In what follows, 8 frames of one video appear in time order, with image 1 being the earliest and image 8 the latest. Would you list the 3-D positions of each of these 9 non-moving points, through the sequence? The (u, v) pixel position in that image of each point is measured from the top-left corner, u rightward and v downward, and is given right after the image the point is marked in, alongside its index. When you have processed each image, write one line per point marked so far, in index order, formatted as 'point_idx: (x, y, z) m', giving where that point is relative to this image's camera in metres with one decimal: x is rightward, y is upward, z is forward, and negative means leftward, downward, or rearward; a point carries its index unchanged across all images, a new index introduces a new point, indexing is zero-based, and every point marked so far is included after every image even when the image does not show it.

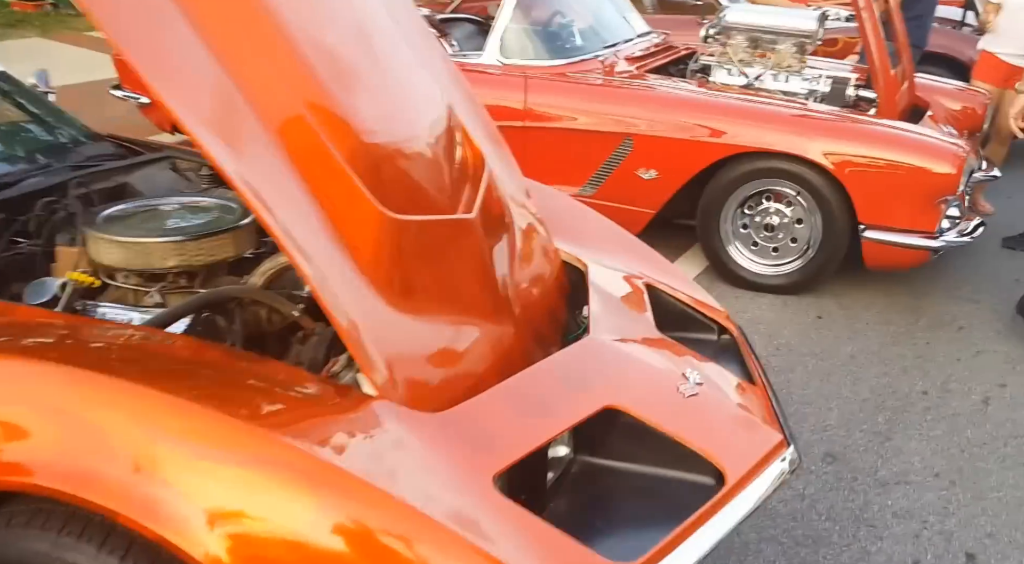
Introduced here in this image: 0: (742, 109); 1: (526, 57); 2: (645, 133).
0: (+1.0, +0.8, +4.2) m
1: (+0.1, +1.1, +4.7) m
2: (+0.6, +0.7, +4.2) m
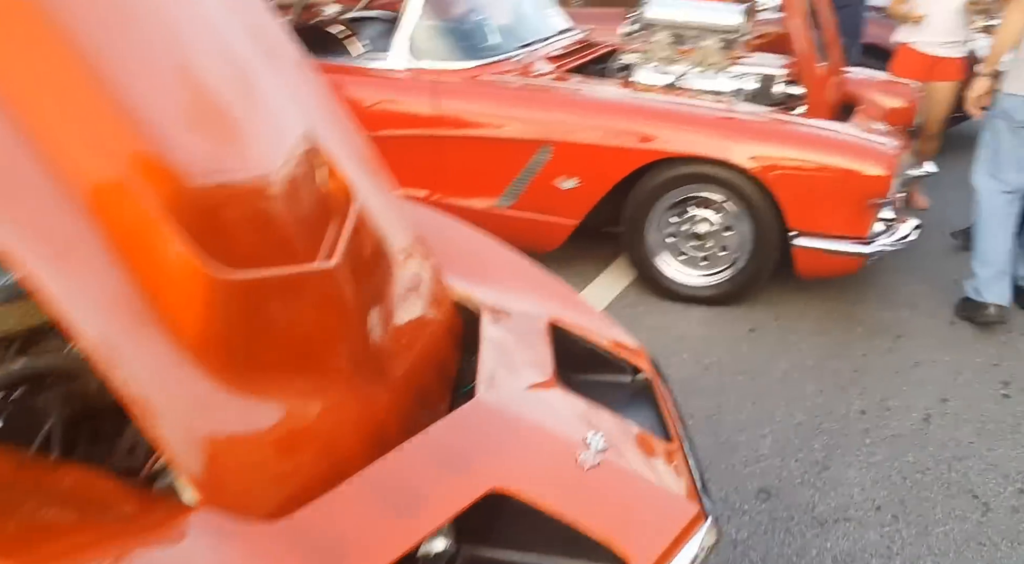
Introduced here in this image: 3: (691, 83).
0: (+0.6, +0.7, +3.9) m
1: (-0.4, +1.0, +4.4) m
2: (+0.2, +0.6, +4.0) m
3: (+0.8, +0.9, +4.5) m
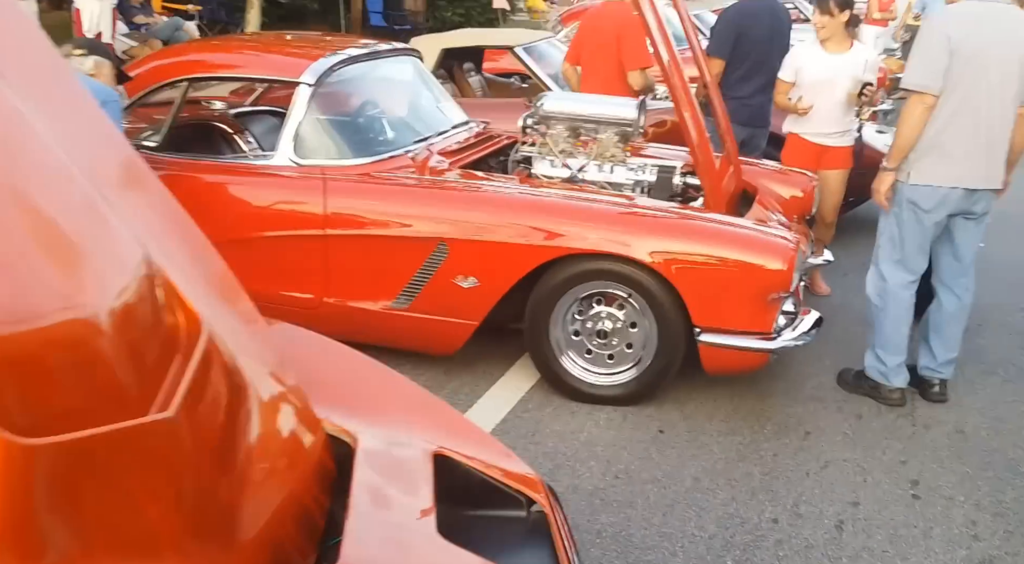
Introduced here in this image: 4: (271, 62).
0: (+0.2, +0.3, +3.8) m
1: (-0.8, +0.6, +4.2) m
2: (-0.2, +0.2, +3.8) m
3: (+0.4, +0.5, +4.4) m
4: (-1.1, +1.0, +4.3) m
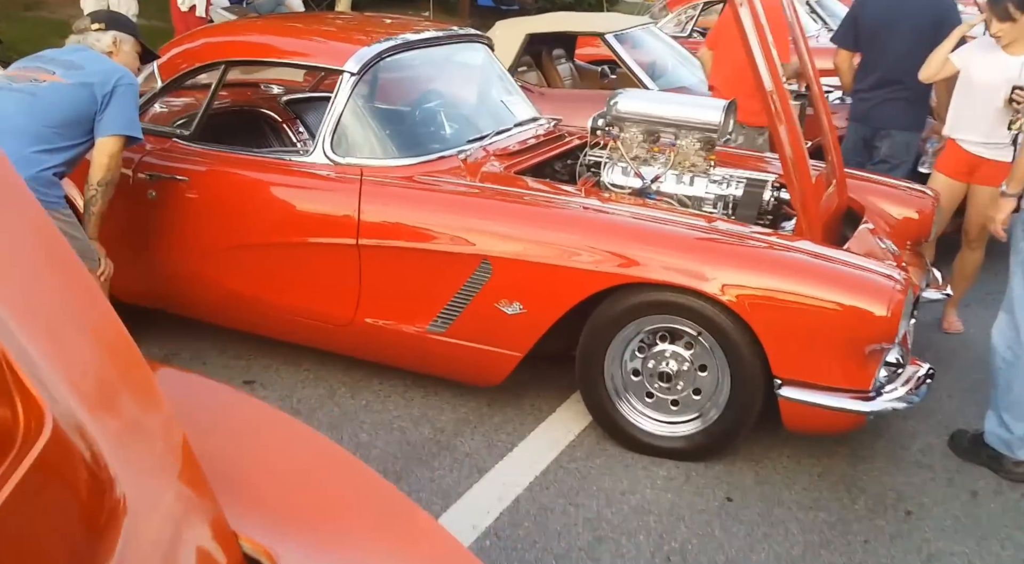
0: (+0.4, +0.2, +3.3) m
1: (-0.6, +0.5, +3.8) m
2: (0.0, +0.1, +3.3) m
3: (+0.6, +0.4, +3.9) m
4: (-0.8, +1.0, +3.9) m
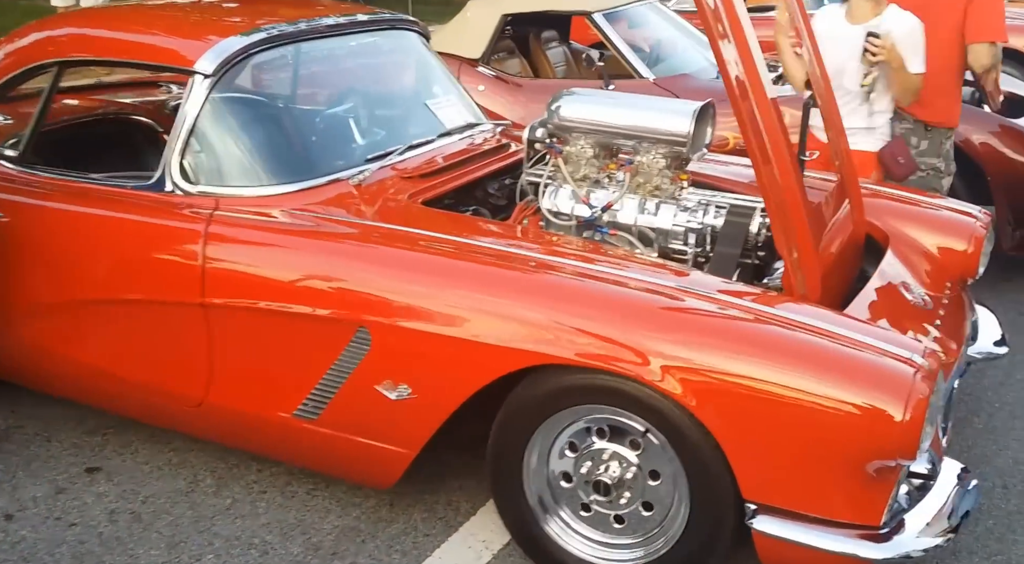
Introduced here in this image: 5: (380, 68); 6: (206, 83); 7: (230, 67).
0: (+0.1, 0.0, +2.4) m
1: (-0.9, +0.3, +2.9) m
2: (-0.3, -0.1, +2.5) m
3: (+0.3, +0.2, +3.0) m
4: (-1.1, +0.8, +3.1) m
5: (-0.5, +0.8, +3.5) m
6: (-0.9, +0.6, +3.0) m
7: (-0.9, +0.7, +3.0) m
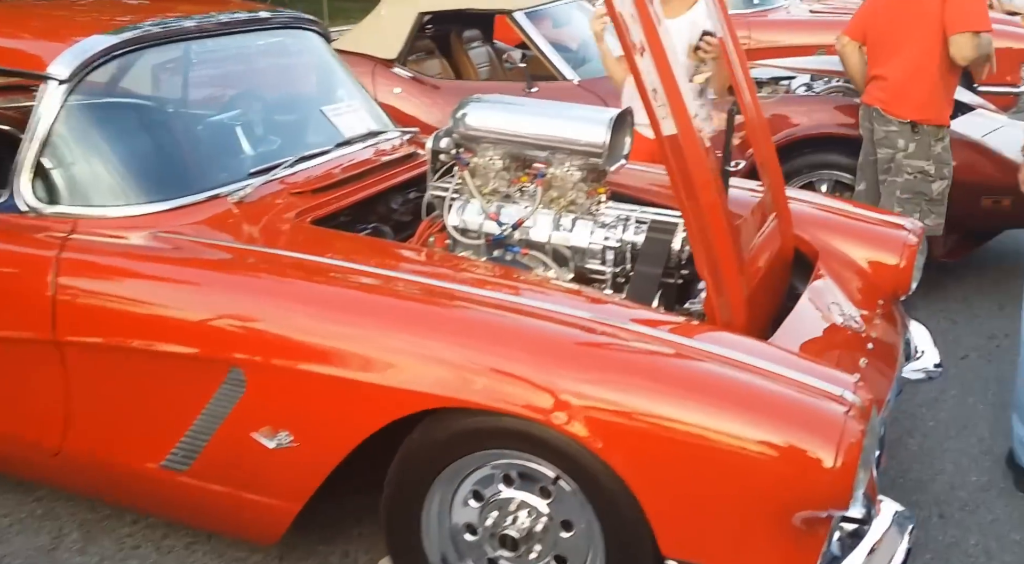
0: (-0.1, -0.1, +2.2) m
1: (-1.1, +0.2, +2.6) m
2: (-0.6, -0.2, +2.2) m
3: (+0.1, +0.1, +2.7) m
4: (-1.4, +0.7, +2.7) m
5: (-0.8, +0.7, +3.2) m
6: (-1.2, +0.5, +2.6) m
7: (-1.2, +0.6, +2.7) m
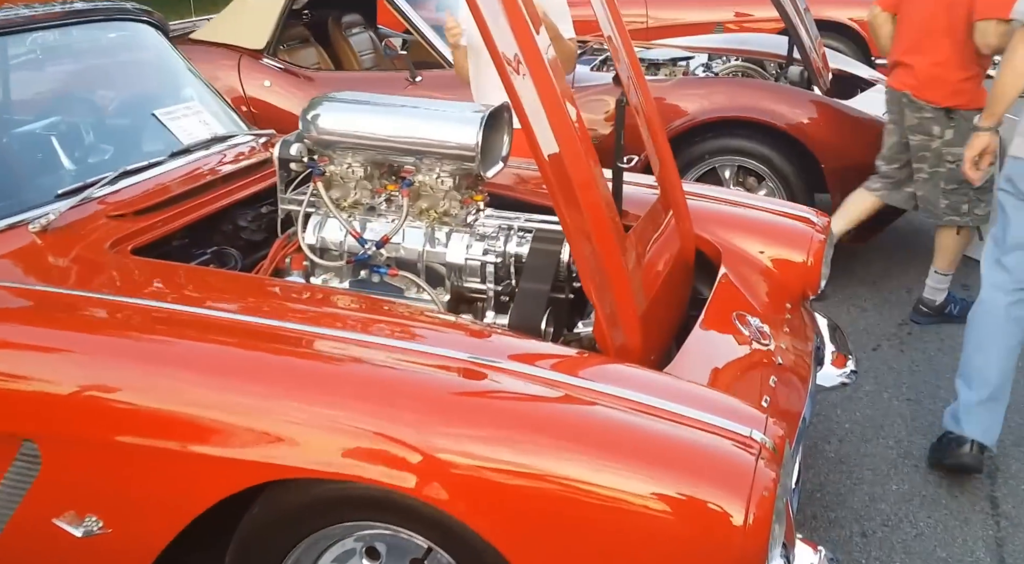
0: (-0.4, -0.2, +1.8) m
1: (-1.5, +0.1, +2.2) m
2: (-0.9, -0.3, +1.8) m
3: (-0.3, +0.1, +2.4) m
4: (-1.8, +0.6, +2.2) m
5: (-1.2, +0.6, +2.8) m
6: (-1.6, +0.4, +2.2) m
7: (-1.5, +0.5, +2.2) m
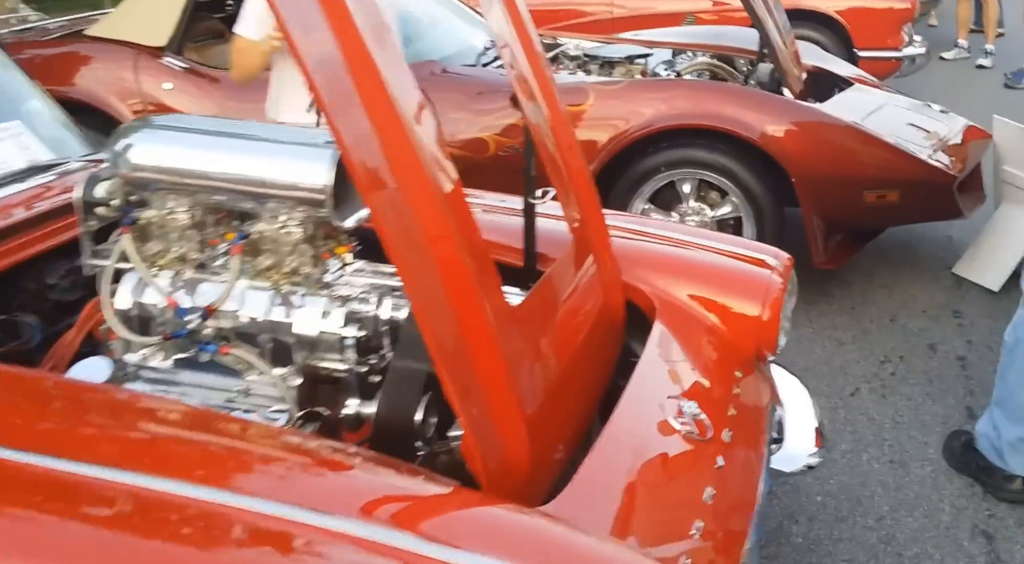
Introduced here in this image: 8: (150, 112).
0: (-0.7, -0.3, +1.3) m
1: (-1.7, -0.1, +1.6) m
2: (-1.1, -0.5, +1.3) m
3: (-0.5, -0.1, +1.9) m
4: (-2.0, +0.4, +1.7) m
5: (-1.5, +0.5, +2.2) m
6: (-1.8, +0.2, +1.6) m
7: (-1.8, +0.3, +1.7) m
8: (-1.6, +0.8, +4.3) m
